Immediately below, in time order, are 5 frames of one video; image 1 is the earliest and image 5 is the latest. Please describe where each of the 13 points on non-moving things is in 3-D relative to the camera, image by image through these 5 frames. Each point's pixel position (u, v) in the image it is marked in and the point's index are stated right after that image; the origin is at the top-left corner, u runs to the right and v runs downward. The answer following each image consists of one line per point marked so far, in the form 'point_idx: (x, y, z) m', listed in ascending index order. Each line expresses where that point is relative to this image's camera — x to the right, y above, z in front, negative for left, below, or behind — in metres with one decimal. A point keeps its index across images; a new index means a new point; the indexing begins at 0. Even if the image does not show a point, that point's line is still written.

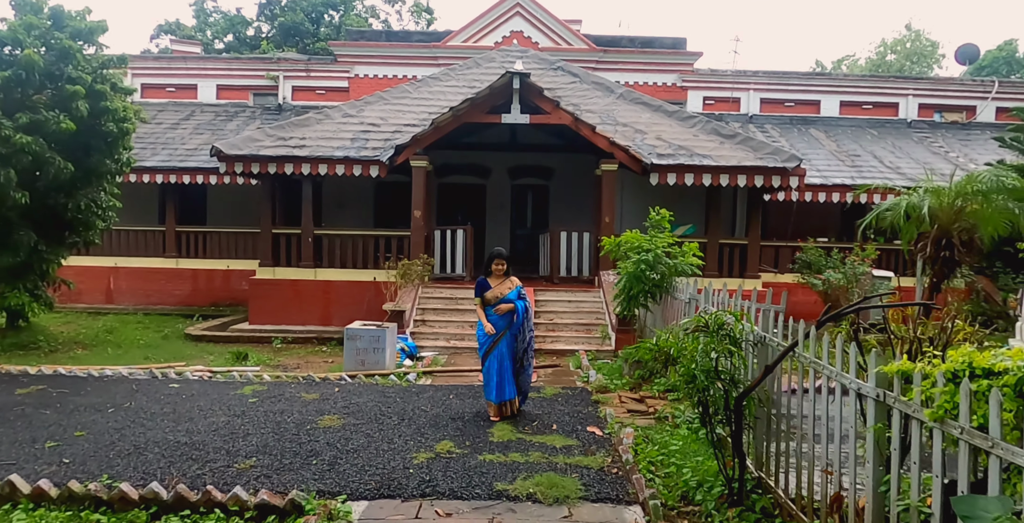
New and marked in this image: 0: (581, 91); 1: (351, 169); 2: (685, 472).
0: (+1.4, +3.5, +12.8) m
1: (-2.7, +1.5, +10.4) m
2: (+1.2, -1.4, +4.2) m
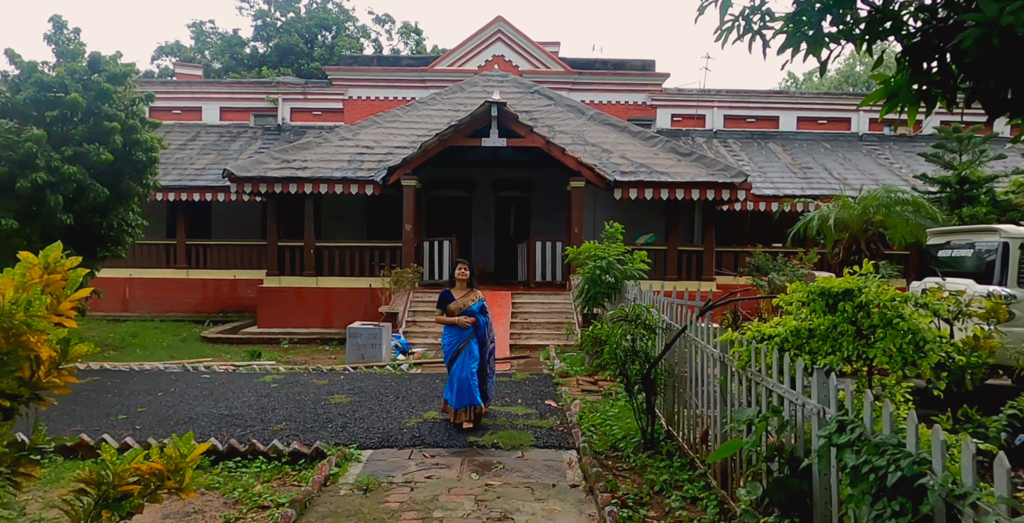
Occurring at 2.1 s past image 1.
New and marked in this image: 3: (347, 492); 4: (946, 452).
0: (+1.0, +3.3, +14.2) m
1: (-3.0, +1.4, +11.7) m
2: (+0.9, -1.5, +5.5) m
3: (-1.1, -1.5, +4.2) m
4: (+1.3, -0.6, +1.9) m
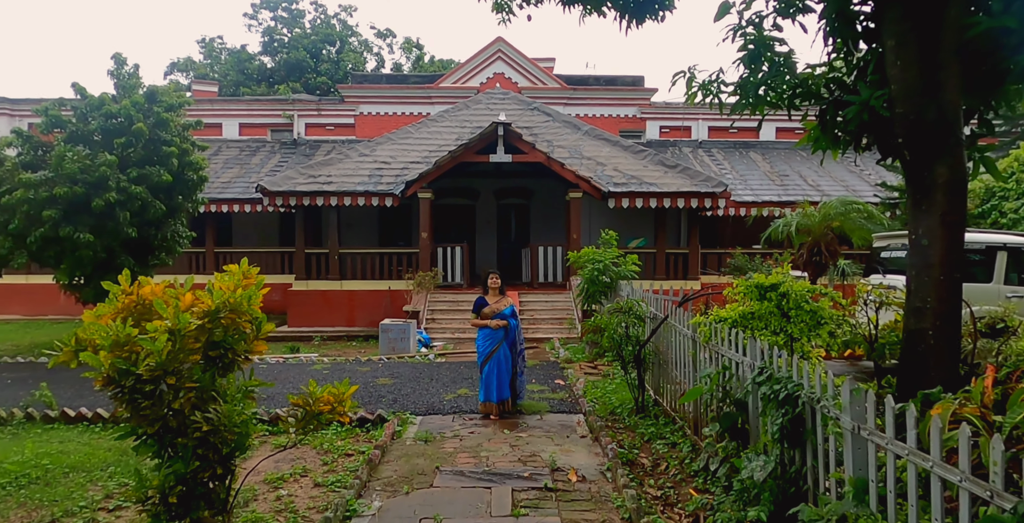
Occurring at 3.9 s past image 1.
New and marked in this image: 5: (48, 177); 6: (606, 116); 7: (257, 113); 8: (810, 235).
0: (+1.0, +3.3, +15.6) m
1: (-2.9, +1.3, +13.0) m
2: (+1.1, -1.5, +6.9) m
3: (-0.9, -1.6, +5.5) m
4: (+1.6, -0.6, +3.3) m
5: (-7.0, +1.3, +9.6) m
6: (+2.9, +4.4, +19.3) m
7: (-8.0, +4.7, +19.9) m
8: (+4.7, +0.4, +10.1) m
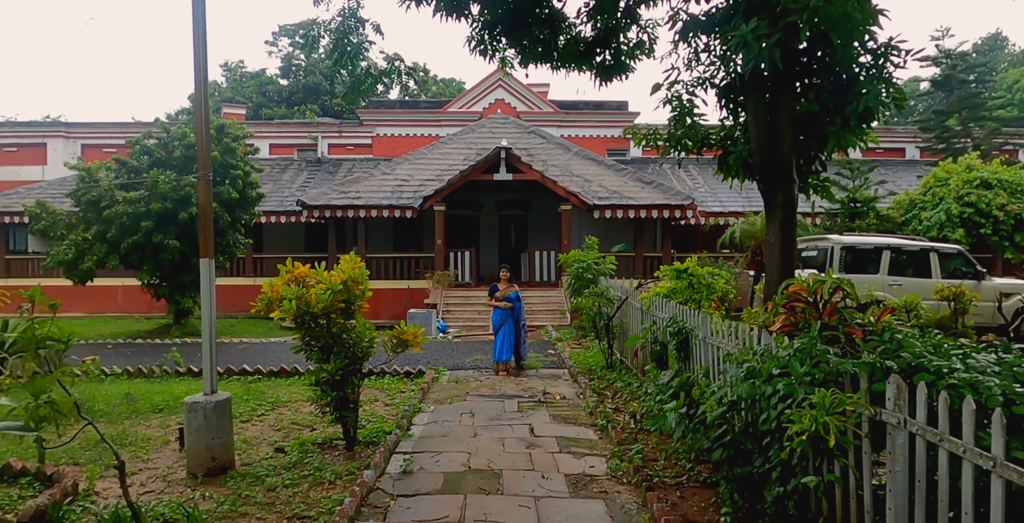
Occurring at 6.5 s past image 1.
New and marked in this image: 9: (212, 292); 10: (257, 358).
0: (+1.0, +3.2, +18.0) m
1: (-2.9, +1.2, +15.4) m
2: (+1.1, -1.4, +9.3) m
3: (-0.8, -1.5, +7.9) m
4: (+1.6, -0.5, +5.7) m
5: (-7.0, +1.3, +12.0) m
6: (+2.9, +4.3, +21.8) m
7: (-8.1, +4.5, +22.3) m
8: (+4.8, +0.4, +12.5) m
9: (-2.4, -0.2, +5.0) m
10: (-4.0, -1.5, +9.9) m
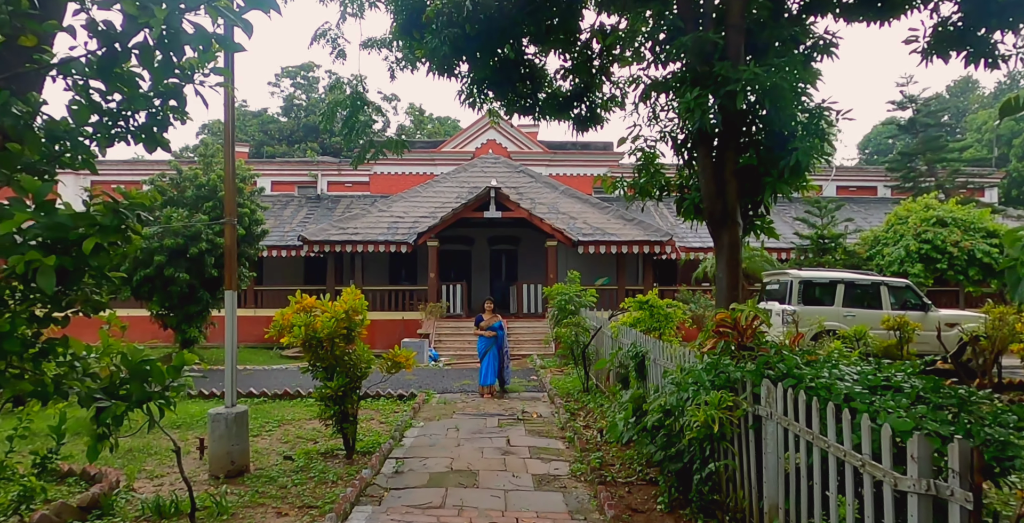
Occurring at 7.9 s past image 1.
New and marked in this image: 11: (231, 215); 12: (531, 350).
0: (+0.7, +2.2, +19.1) m
1: (-3.2, +0.4, +16.3) m
2: (+0.9, -2.0, +10.1) m
3: (-1.0, -2.0, +8.7) m
4: (+1.4, -0.8, +6.6) m
5: (-7.3, +0.6, +12.9) m
6: (+2.5, +3.1, +22.9) m
7: (-8.4, +3.3, +23.4) m
8: (+4.5, -0.3, +13.5) m
9: (-2.6, -0.5, +5.8) m
10: (-4.2, -2.0, +10.7) m
11: (-2.6, +0.4, +5.9) m
12: (+0.4, -2.0, +14.2) m
